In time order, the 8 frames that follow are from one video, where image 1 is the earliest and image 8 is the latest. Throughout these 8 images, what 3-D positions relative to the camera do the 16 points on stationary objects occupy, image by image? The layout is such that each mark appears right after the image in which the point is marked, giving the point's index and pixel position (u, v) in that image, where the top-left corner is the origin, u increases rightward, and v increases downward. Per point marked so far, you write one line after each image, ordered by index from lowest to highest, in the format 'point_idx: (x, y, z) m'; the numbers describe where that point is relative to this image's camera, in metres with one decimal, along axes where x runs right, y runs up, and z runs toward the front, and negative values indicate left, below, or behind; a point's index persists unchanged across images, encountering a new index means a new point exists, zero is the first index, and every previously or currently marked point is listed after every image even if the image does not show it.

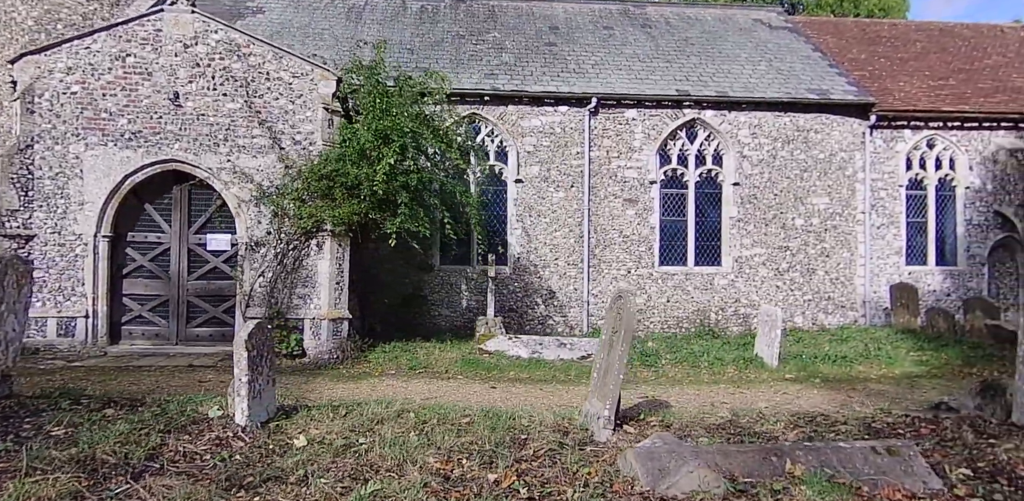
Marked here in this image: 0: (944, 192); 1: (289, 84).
0: (+10.0, +1.4, +14.3) m
1: (-3.4, +2.5, +9.4) m
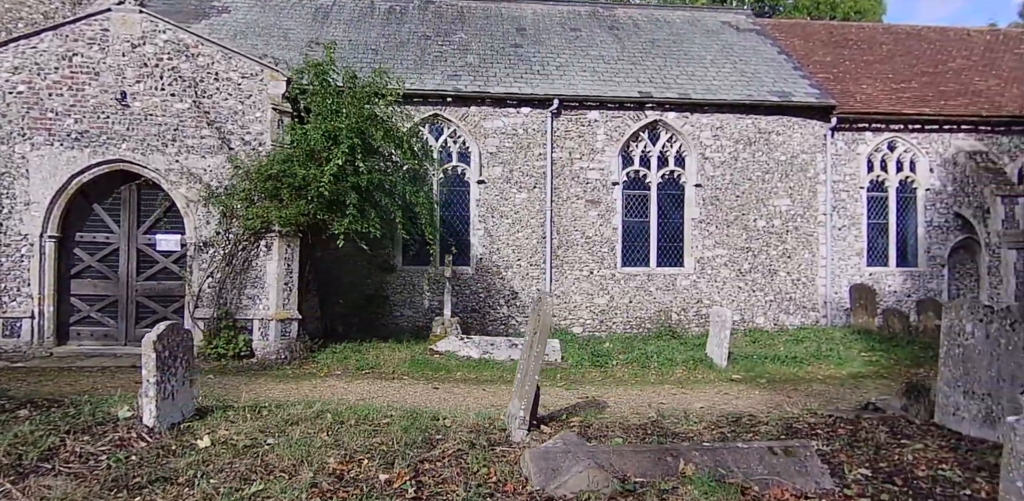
0: (+9.2, +1.3, +14.5) m
1: (-4.2, +2.5, +9.4) m
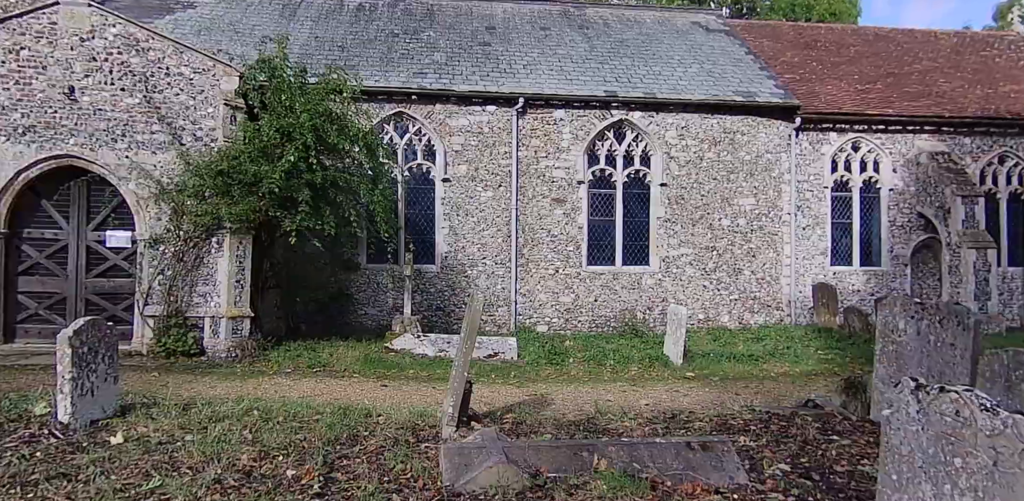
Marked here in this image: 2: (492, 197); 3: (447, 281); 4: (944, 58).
0: (+8.4, +1.3, +14.6) m
1: (-4.8, +2.6, +9.3) m
2: (-0.4, +1.2, +13.3) m
3: (-1.4, -0.7, +13.2) m
4: (+11.9, +5.3, +17.0) m
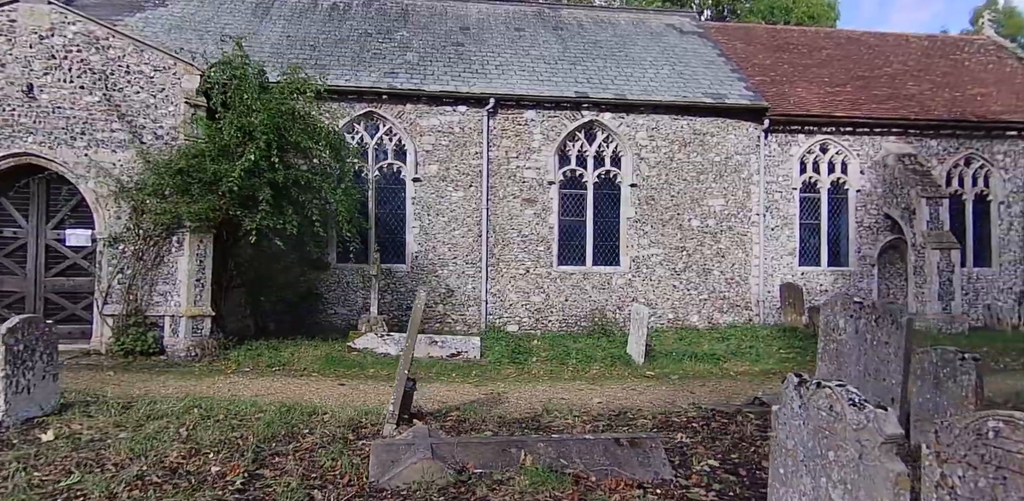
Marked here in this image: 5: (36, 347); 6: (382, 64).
0: (+7.8, +1.3, +14.8) m
1: (-5.4, +2.6, +9.2) m
2: (-1.1, +1.2, +13.4) m
3: (-2.0, -0.6, +13.3) m
4: (+11.2, +5.3, +17.2) m
5: (-4.0, -0.8, +5.2) m
6: (-2.9, +4.2, +13.7) m
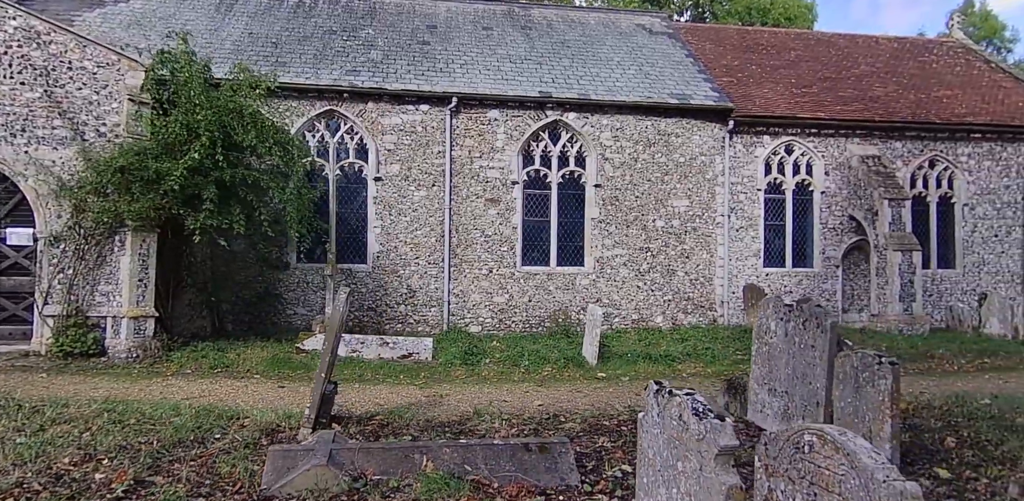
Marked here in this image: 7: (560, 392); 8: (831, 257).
0: (+6.9, +1.3, +14.8) m
1: (-6.1, +2.6, +9.1) m
2: (-1.9, +1.2, +13.3) m
3: (-2.8, -0.6, +13.1) m
4: (+10.4, +5.3, +17.3) m
5: (-4.7, -0.8, +5.0) m
6: (-3.7, +4.2, +13.6) m
7: (+0.7, -1.9, +8.3) m
8: (+7.5, -0.2, +14.6) m
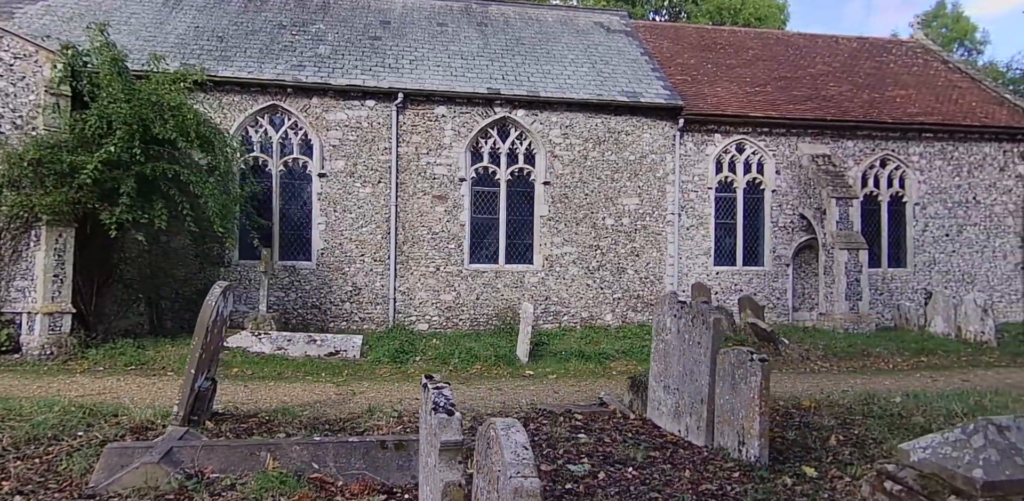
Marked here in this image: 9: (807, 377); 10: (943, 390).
0: (+5.8, +1.3, +14.8) m
1: (-7.2, +2.7, +8.9) m
2: (-3.0, +1.2, +13.2) m
3: (-4.0, -0.6, +13.0) m
4: (+9.2, +5.3, +17.3) m
5: (-5.7, -0.7, +4.9) m
6: (-4.8, +4.2, +13.4) m
7: (-0.4, -1.9, +8.2) m
8: (+6.4, -0.1, +14.6) m
9: (+4.5, -1.9, +9.5) m
10: (+5.8, -1.9, +8.3) m
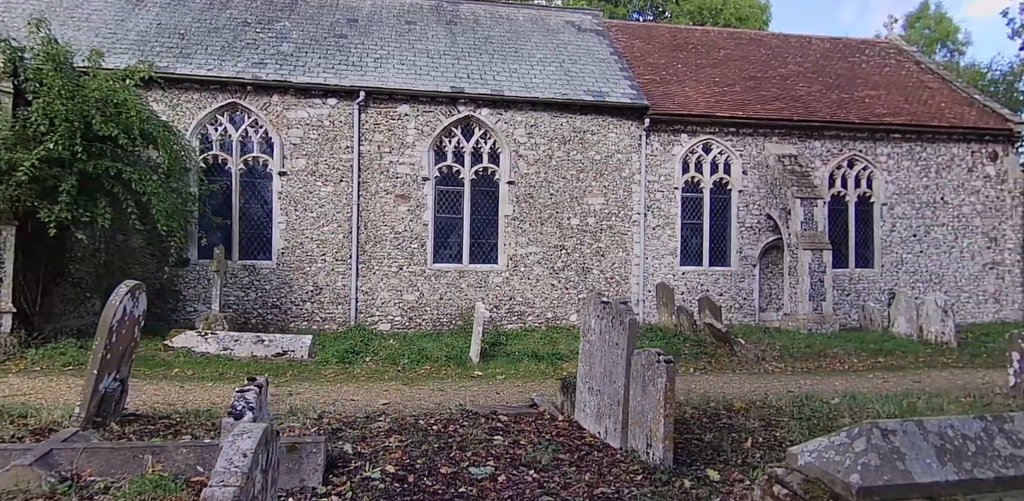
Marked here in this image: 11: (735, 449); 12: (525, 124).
0: (+5.0, +1.3, +14.7) m
1: (-8.0, +2.7, +8.8) m
2: (-3.8, +1.3, +13.1) m
3: (-4.8, -0.6, +12.9) m
4: (+8.4, +5.3, +17.3) m
5: (-6.5, -0.7, +4.7) m
6: (-5.6, +4.3, +13.3) m
7: (-1.2, -1.8, +8.2) m
8: (+5.6, -0.1, +14.5) m
9: (+3.7, -1.9, +9.4) m
10: (+5.0, -1.9, +8.3) m
11: (+1.9, -1.7, +5.2) m
12: (+0.3, +2.8, +13.8) m
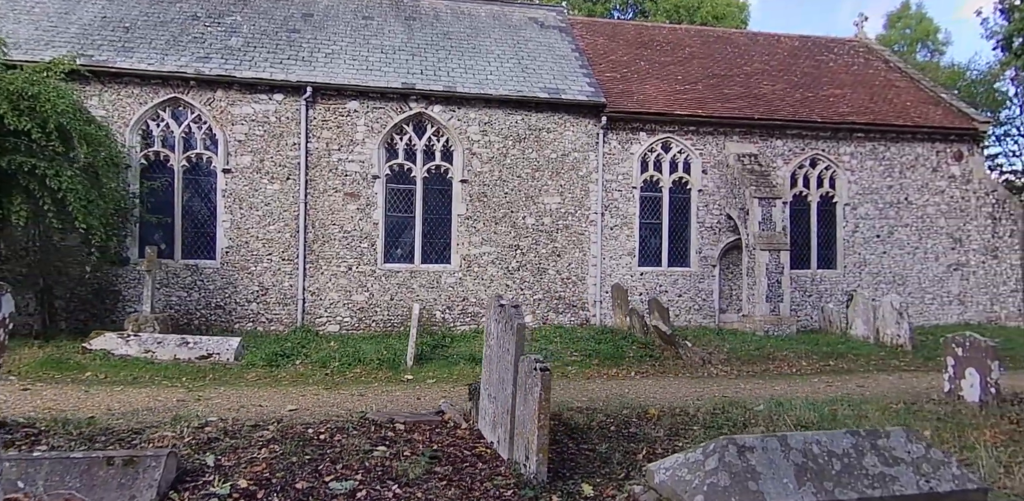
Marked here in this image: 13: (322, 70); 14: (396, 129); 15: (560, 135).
0: (+4.0, +1.3, +14.5) m
1: (-9.0, +2.7, +8.4) m
2: (-4.8, +1.3, +12.8) m
3: (-5.8, -0.5, +12.6) m
4: (+7.4, +5.3, +17.1) m
5: (-7.4, -0.7, +4.4) m
6: (-6.6, +4.3, +13.0) m
7: (-2.2, -1.8, +7.9) m
8: (+4.5, -0.2, +14.3) m
9: (+2.7, -2.0, +9.2) m
10: (+4.0, -1.9, +8.0) m
11: (+0.9, -1.7, +4.9) m
12: (-0.7, +2.8, +13.5) m
13: (-4.0, +3.8, +13.1) m
14: (-2.5, +2.6, +13.3) m
15: (+1.1, +2.6, +13.7) m
